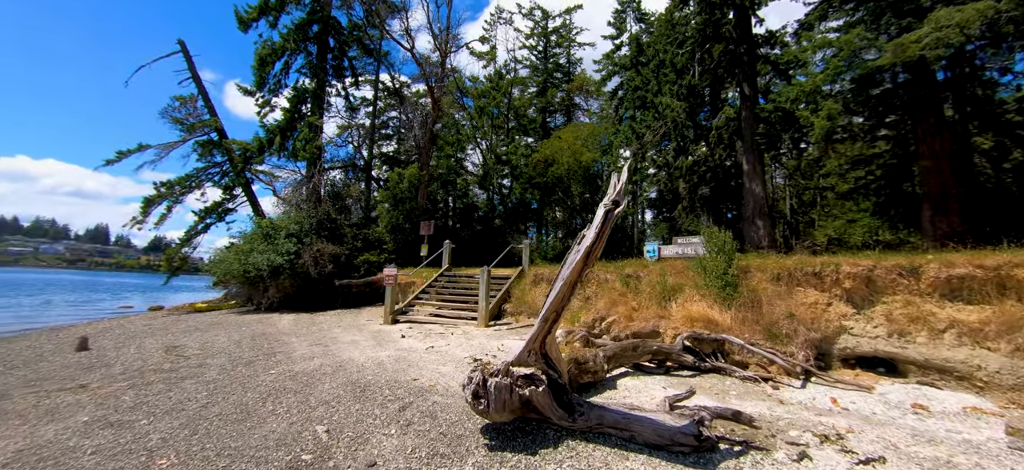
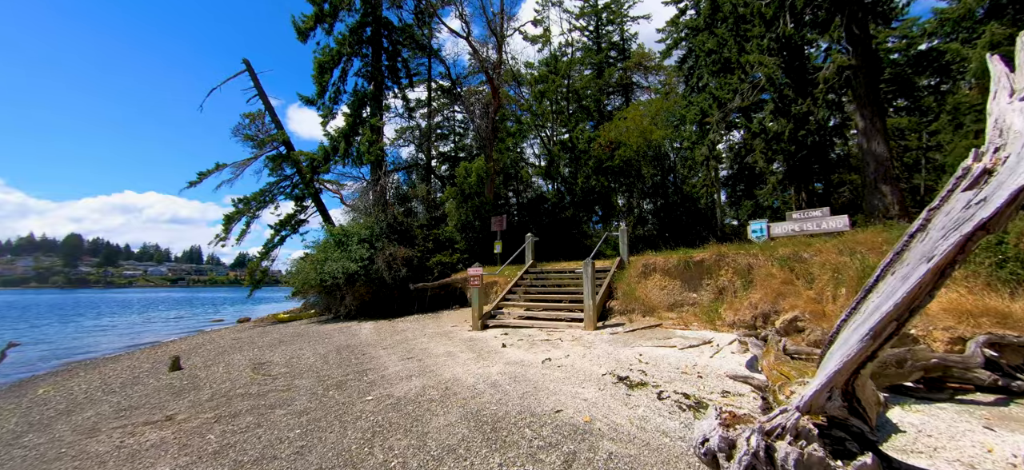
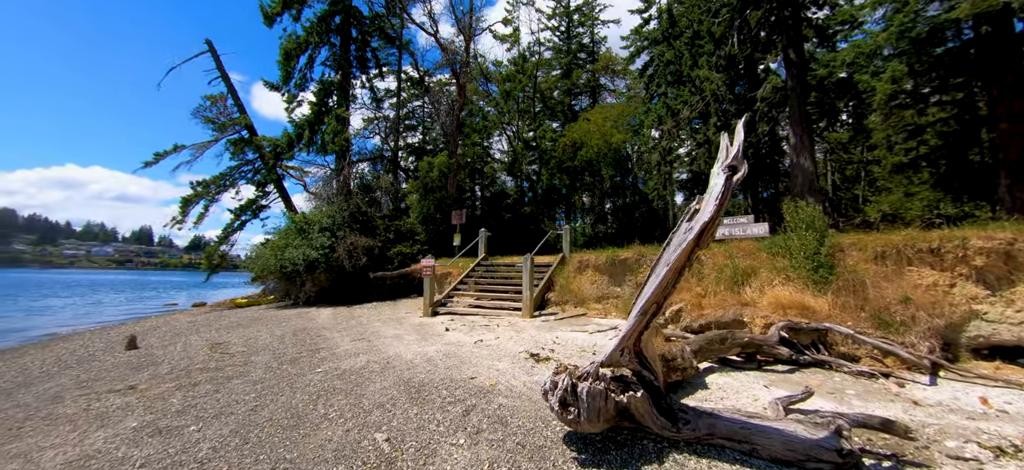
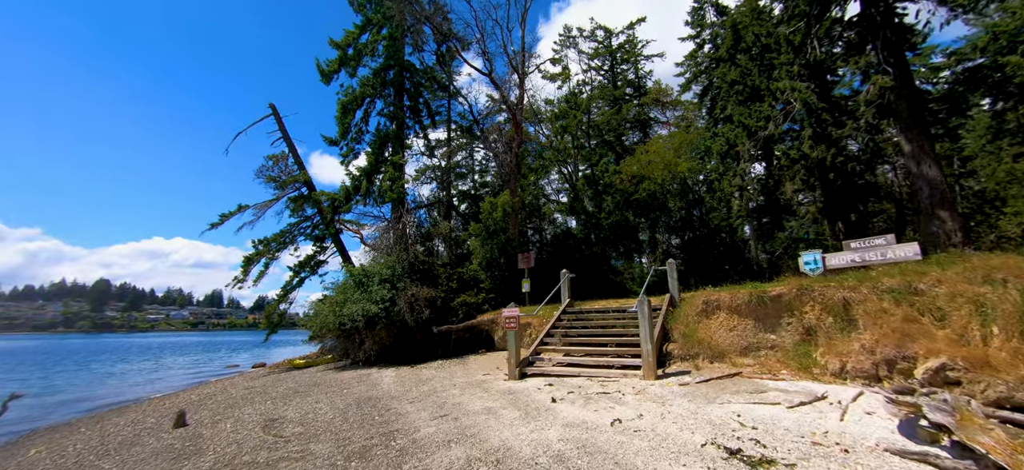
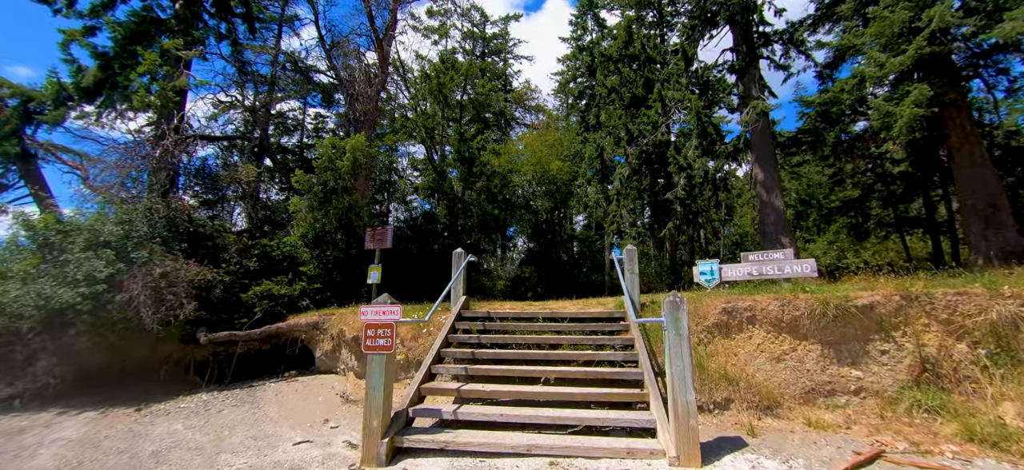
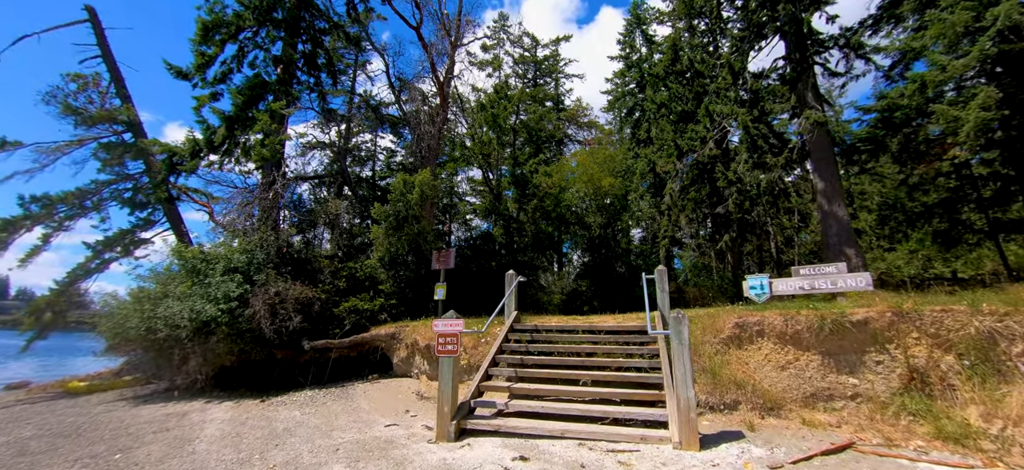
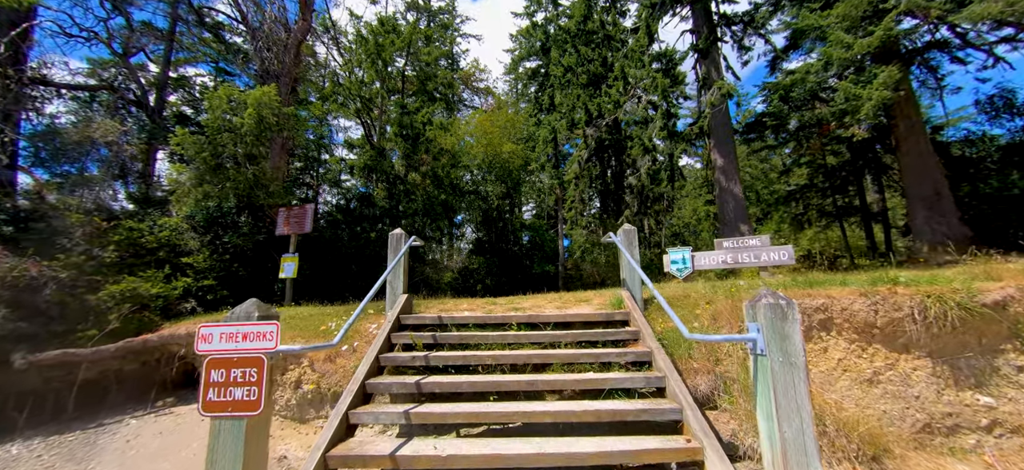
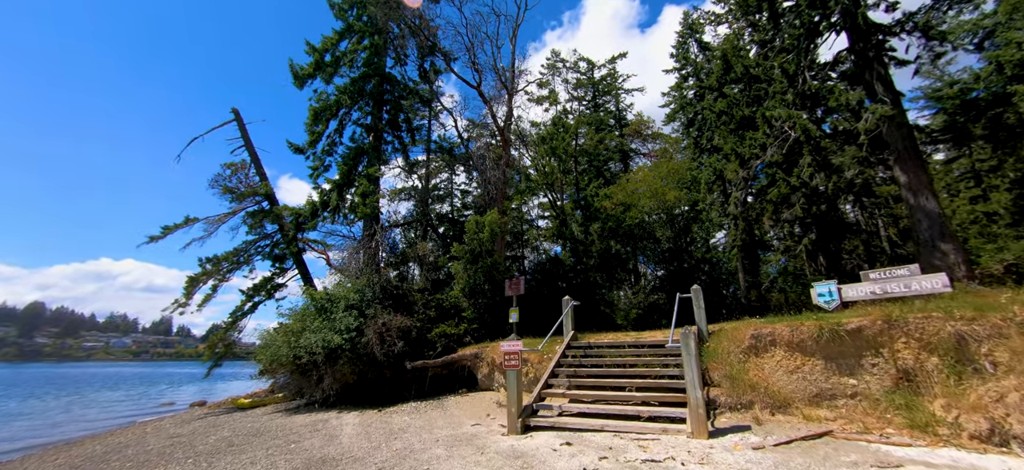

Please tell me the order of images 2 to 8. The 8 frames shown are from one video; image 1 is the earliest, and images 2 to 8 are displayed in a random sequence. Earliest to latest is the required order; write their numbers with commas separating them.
3, 2, 4, 8, 6, 5, 7
